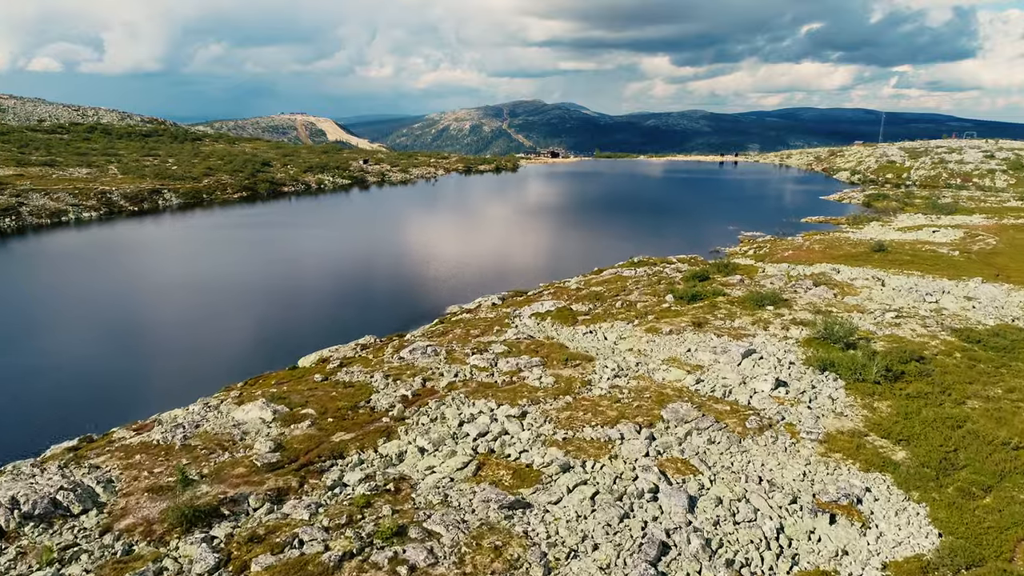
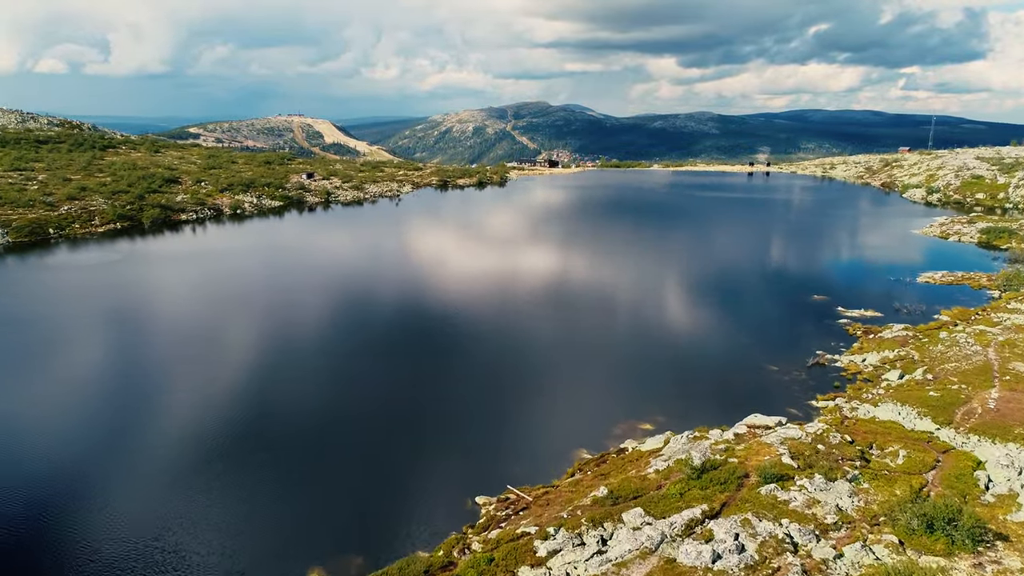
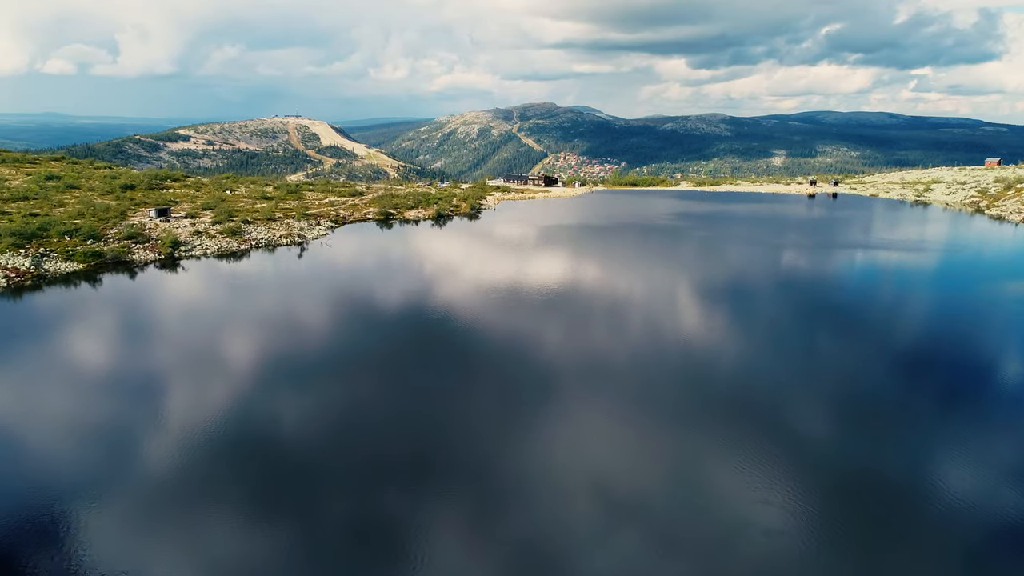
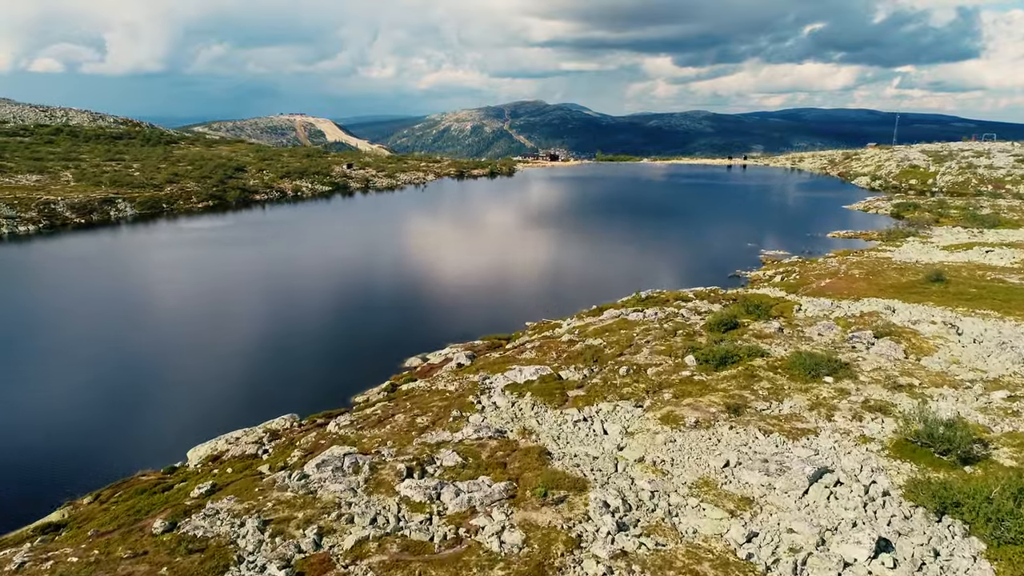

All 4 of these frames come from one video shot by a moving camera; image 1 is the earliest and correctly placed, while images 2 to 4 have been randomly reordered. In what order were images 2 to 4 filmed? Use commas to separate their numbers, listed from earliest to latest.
4, 2, 3
